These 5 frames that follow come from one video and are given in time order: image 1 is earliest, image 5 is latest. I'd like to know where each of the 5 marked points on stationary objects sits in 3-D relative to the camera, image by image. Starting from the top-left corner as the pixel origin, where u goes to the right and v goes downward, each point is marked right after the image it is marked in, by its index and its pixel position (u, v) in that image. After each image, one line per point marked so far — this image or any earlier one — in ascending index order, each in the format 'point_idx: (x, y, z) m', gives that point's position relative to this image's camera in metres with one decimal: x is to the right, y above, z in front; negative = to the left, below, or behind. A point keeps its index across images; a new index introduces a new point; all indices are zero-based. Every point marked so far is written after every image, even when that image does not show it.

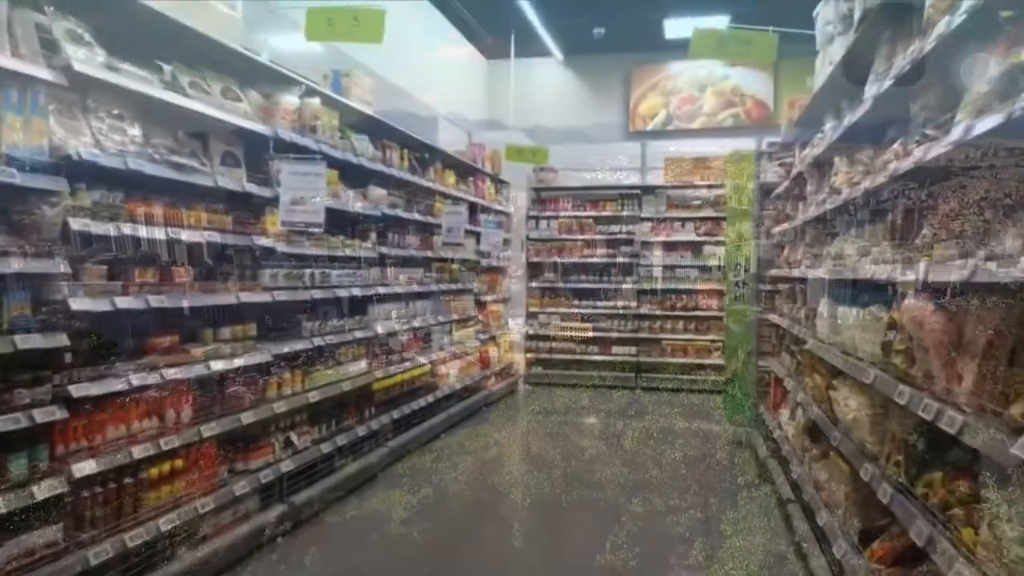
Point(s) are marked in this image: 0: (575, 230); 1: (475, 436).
0: (+0.7, +0.7, +9.0) m
1: (-0.3, -1.3, +6.6) m
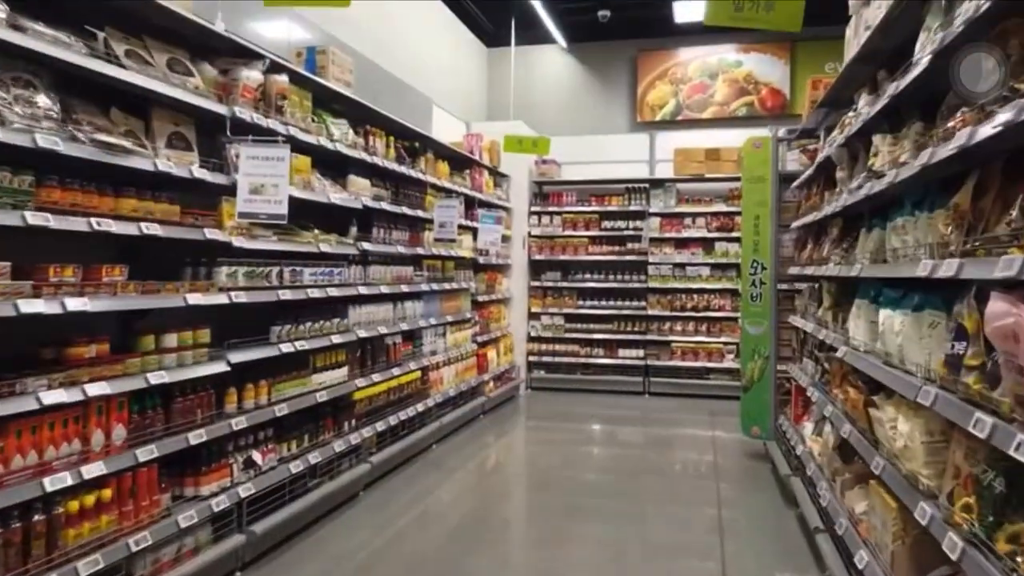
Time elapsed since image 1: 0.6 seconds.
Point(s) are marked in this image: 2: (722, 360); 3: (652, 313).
0: (+0.8, +0.7, +8.5) m
1: (-0.3, -1.3, +6.2) m
2: (+2.3, -0.8, +8.2) m
3: (+1.6, -0.3, +8.3) m
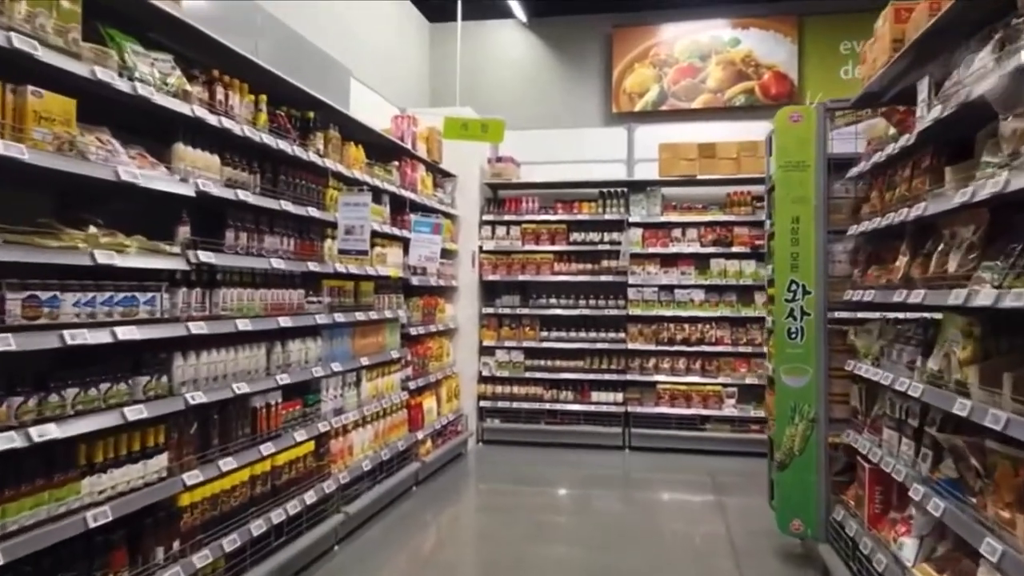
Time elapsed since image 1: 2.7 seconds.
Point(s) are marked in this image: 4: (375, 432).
0: (+0.3, +0.4, +6.9) m
1: (-0.7, -1.5, +4.4) m
2: (+1.8, -1.0, +6.5) m
3: (+1.1, -0.5, +6.7) m
4: (-0.9, -0.9, +4.7) m
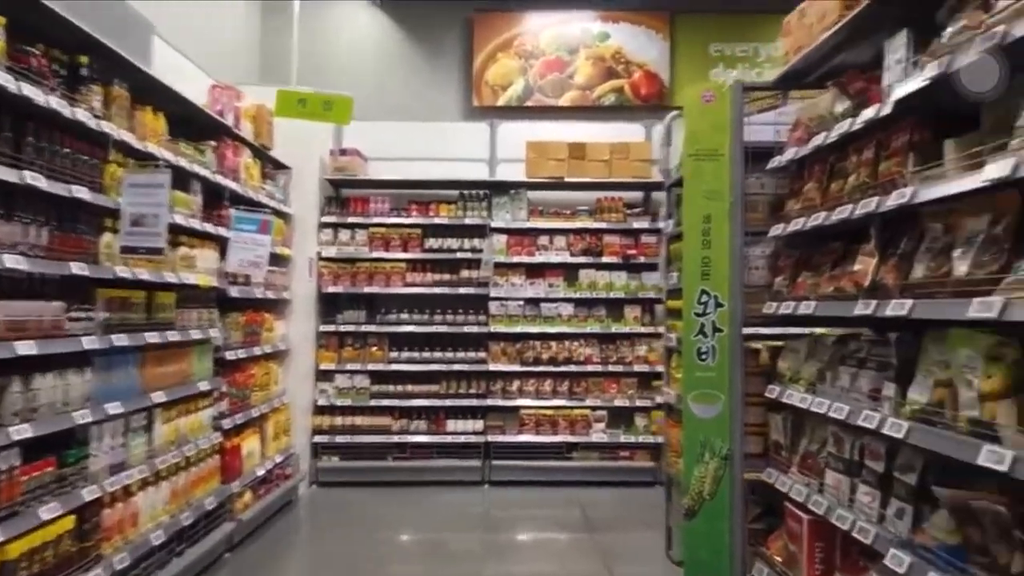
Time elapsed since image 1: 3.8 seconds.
0: (-1.0, +0.3, +6.0) m
1: (-1.4, -1.5, +3.3) m
2: (+0.6, -1.2, +5.9) m
3: (-0.1, -0.6, +6.0) m
4: (-1.6, -1.0, +3.6) m
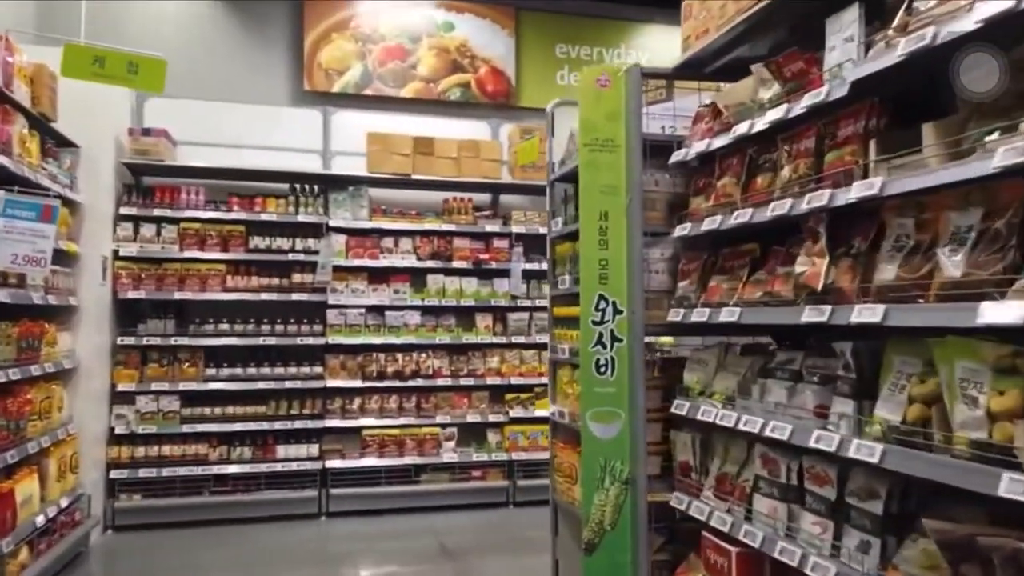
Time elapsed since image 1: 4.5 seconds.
0: (-2.1, +0.3, +5.1) m
1: (-1.8, -1.6, +2.4) m
2: (-0.5, -1.2, +5.4) m
3: (-1.3, -0.7, +5.3) m
4: (-2.1, -1.0, +2.6) m
